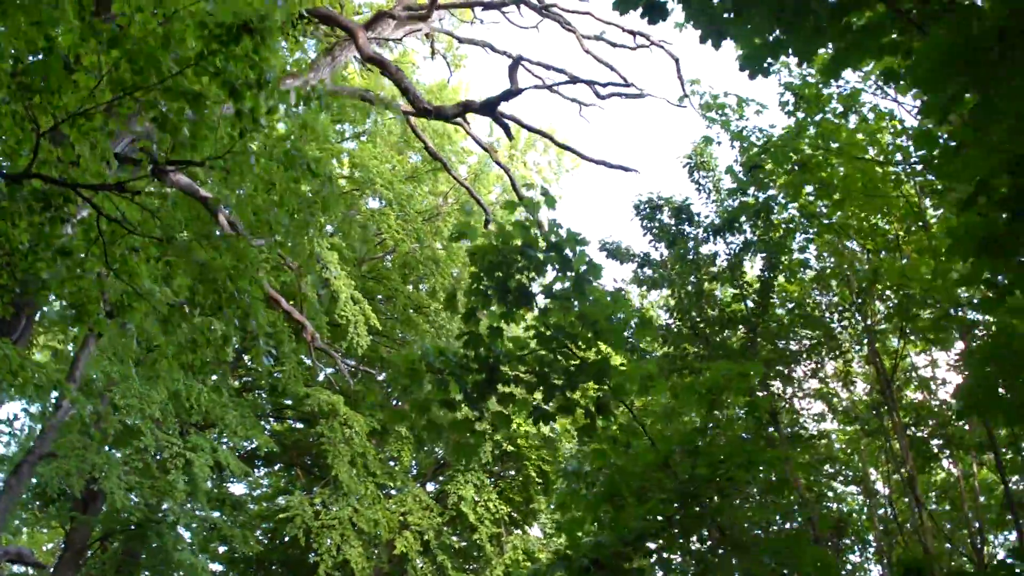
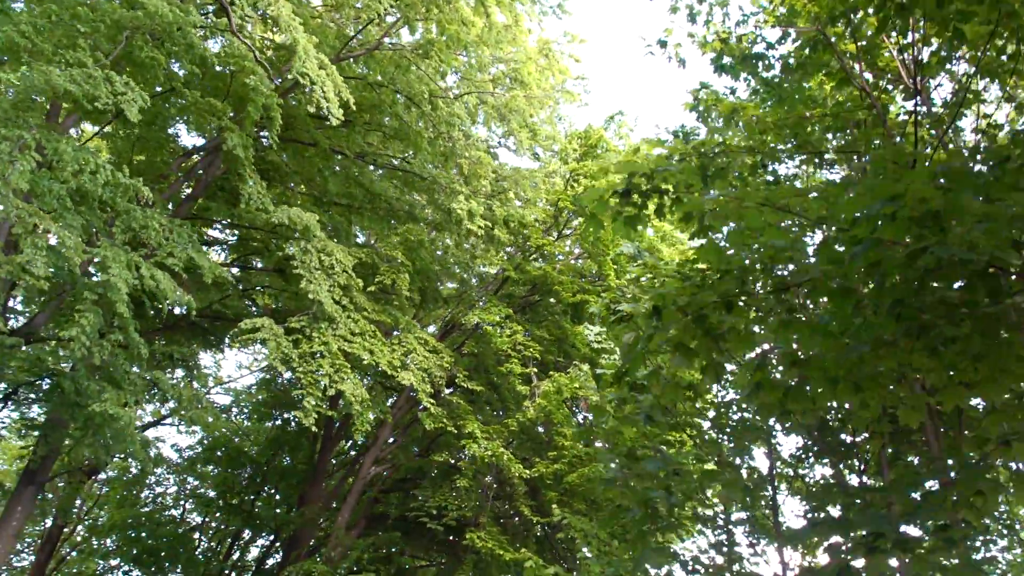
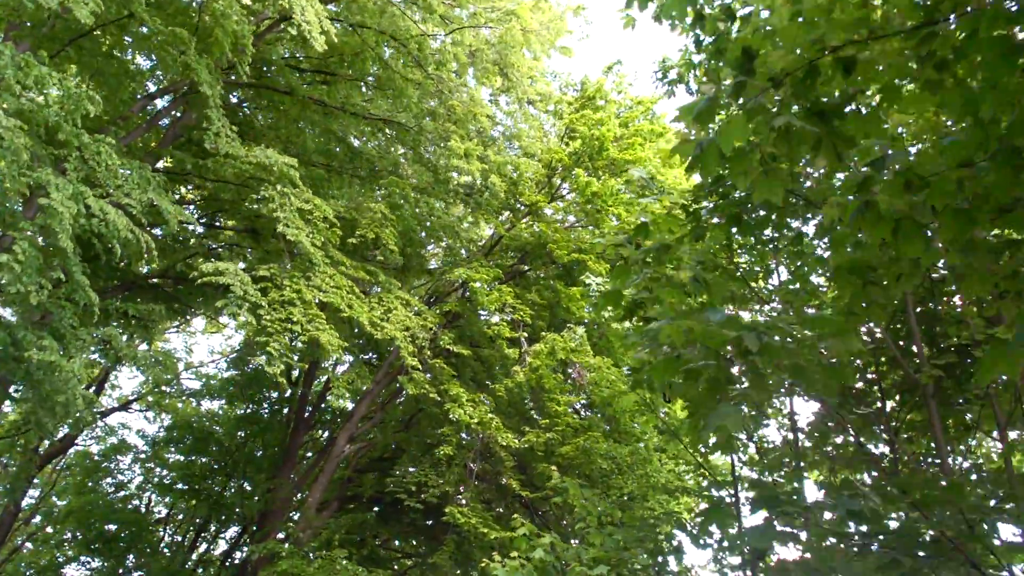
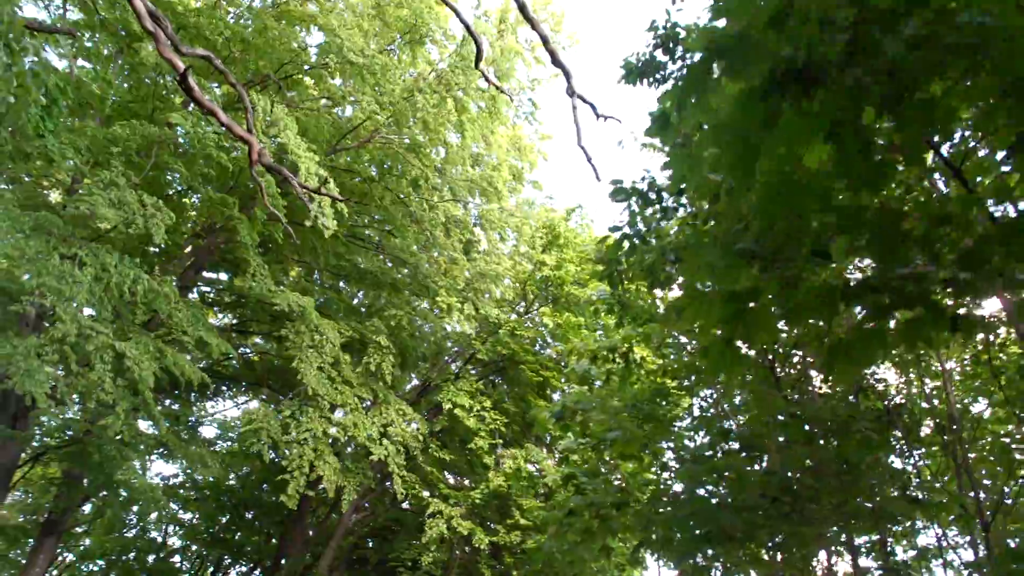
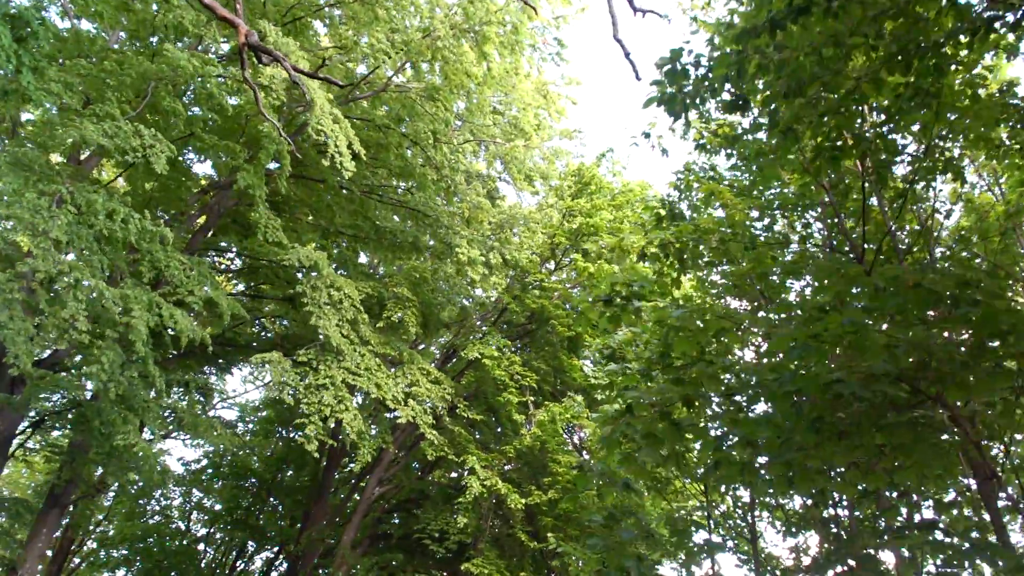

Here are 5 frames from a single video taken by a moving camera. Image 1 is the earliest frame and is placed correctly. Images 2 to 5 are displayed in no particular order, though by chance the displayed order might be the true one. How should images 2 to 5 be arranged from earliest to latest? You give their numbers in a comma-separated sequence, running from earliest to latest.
4, 5, 2, 3
